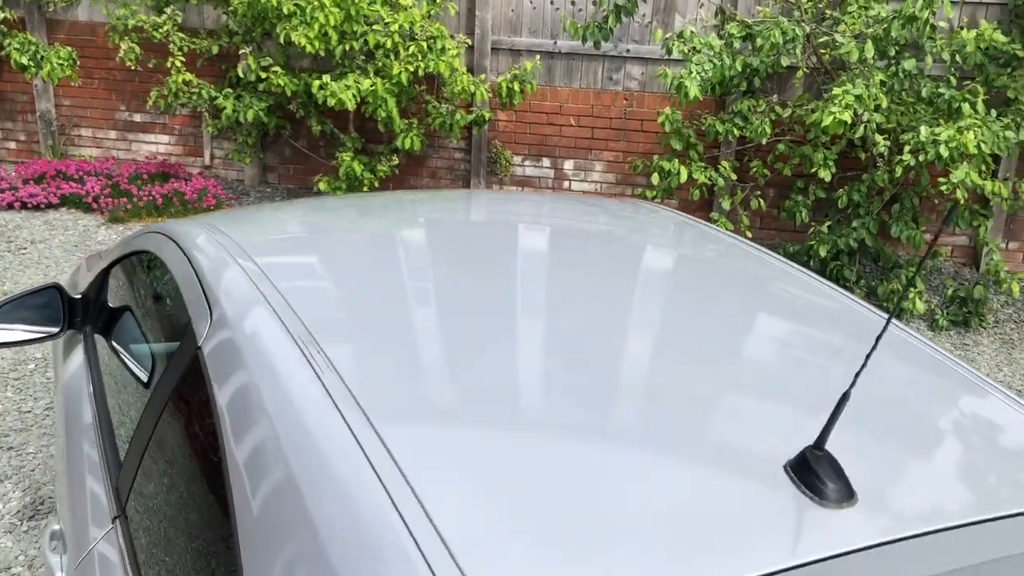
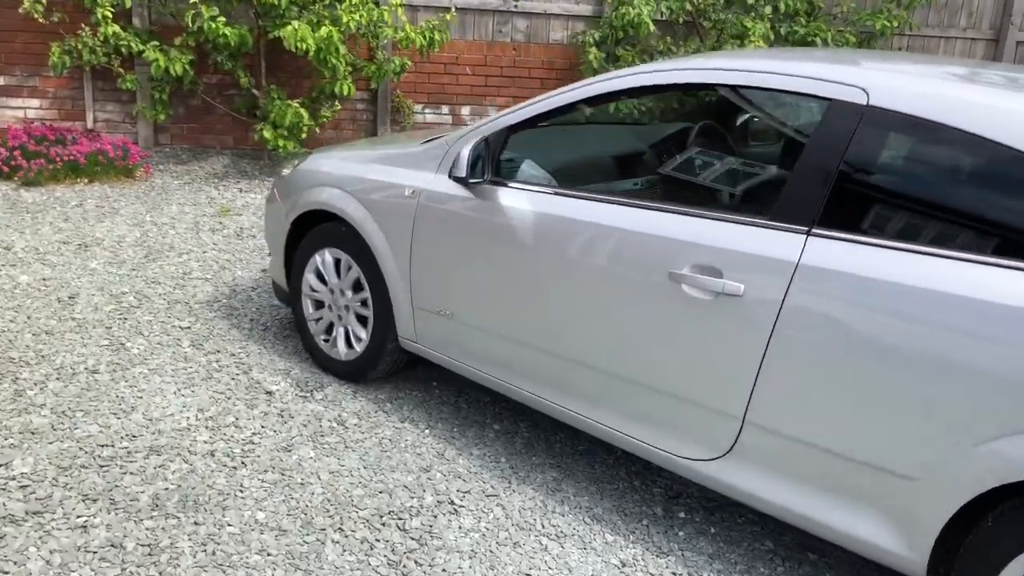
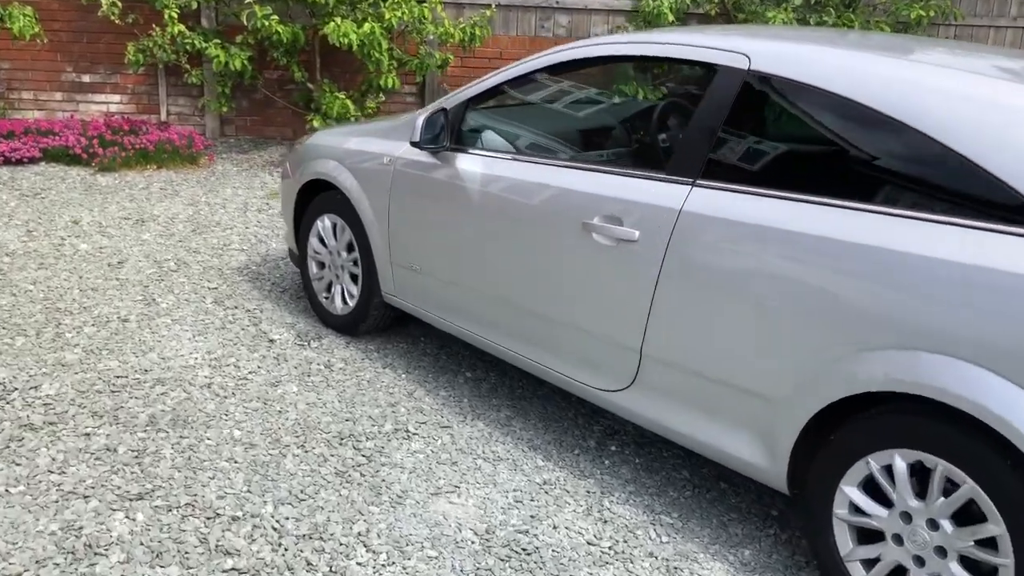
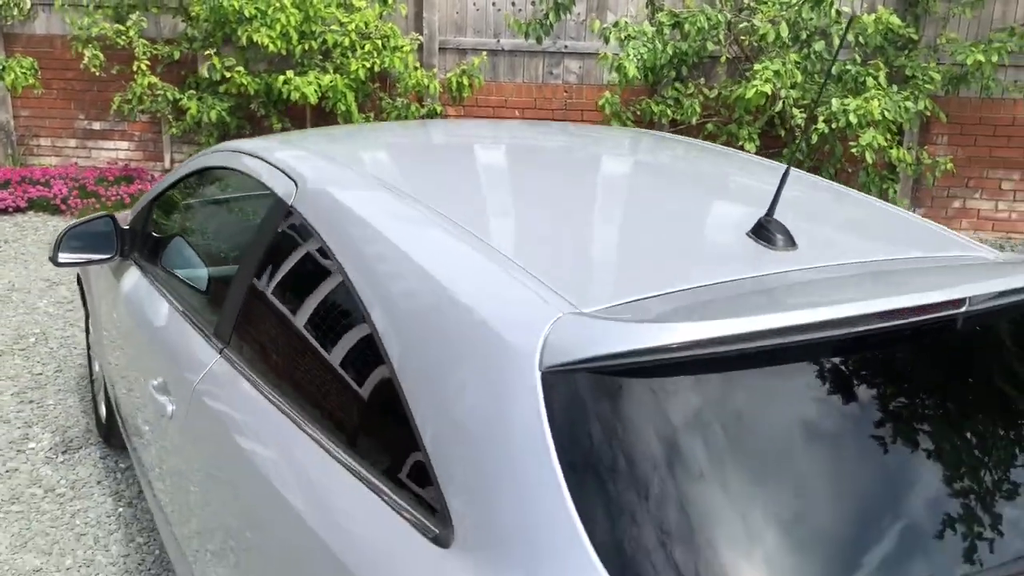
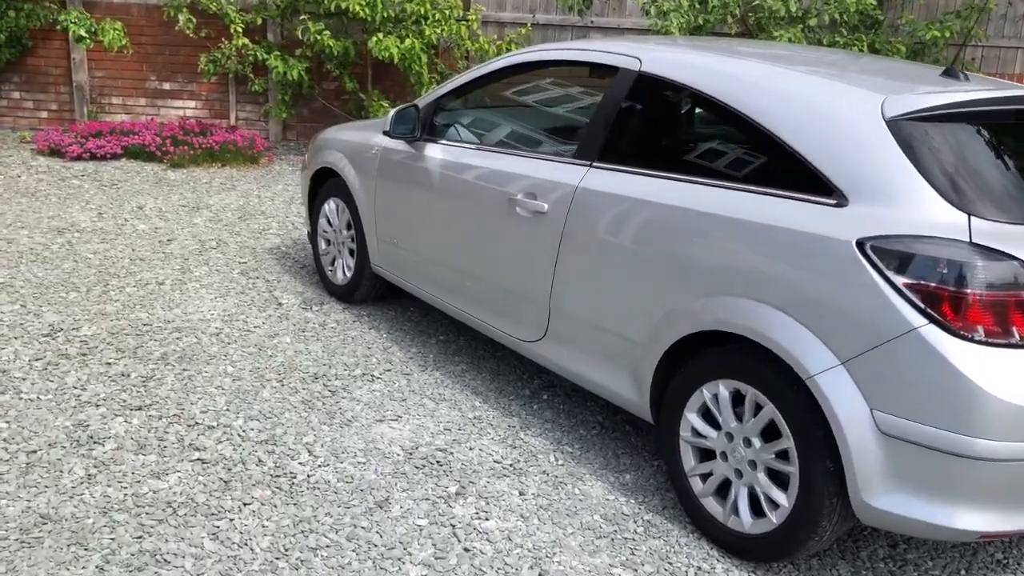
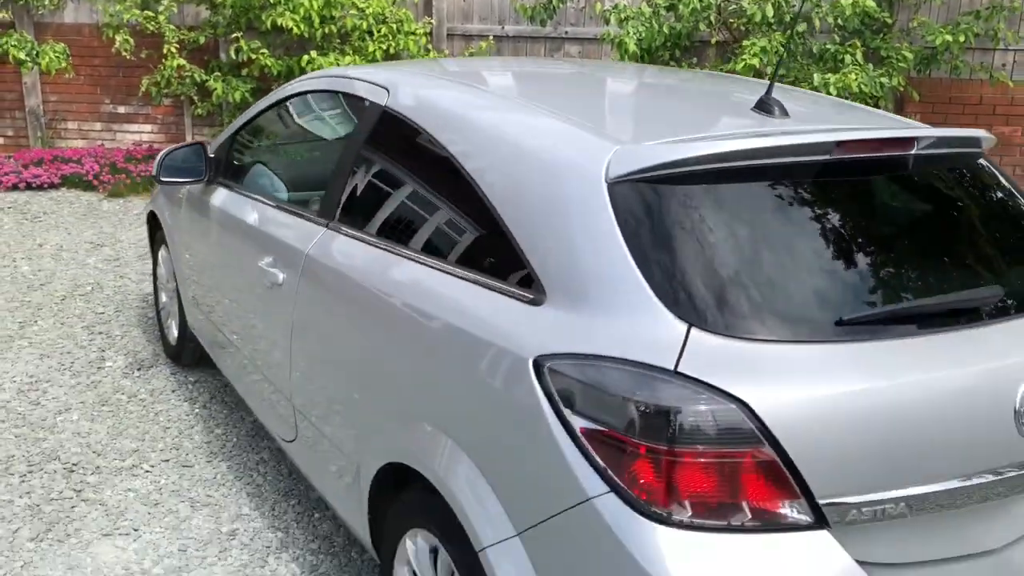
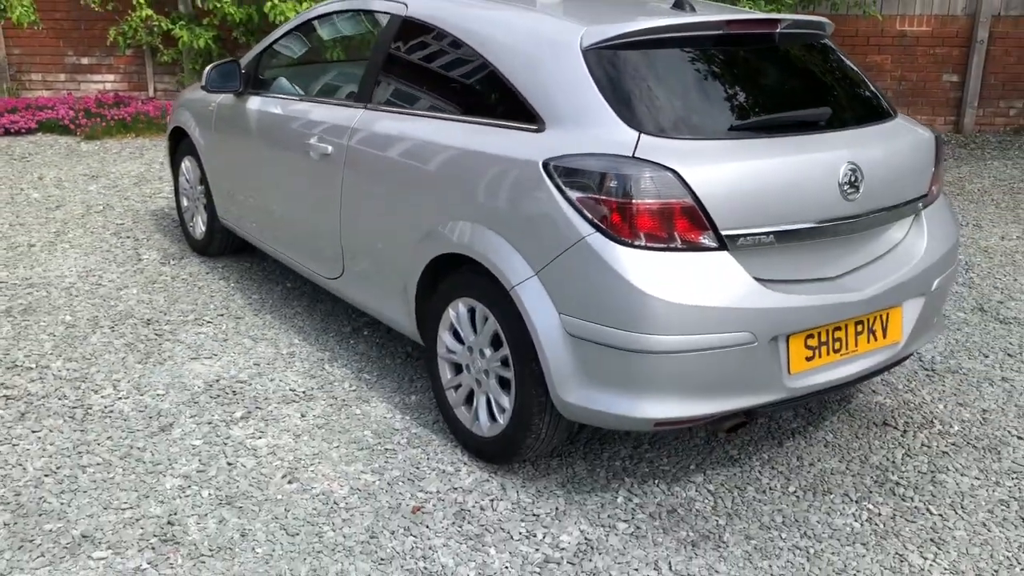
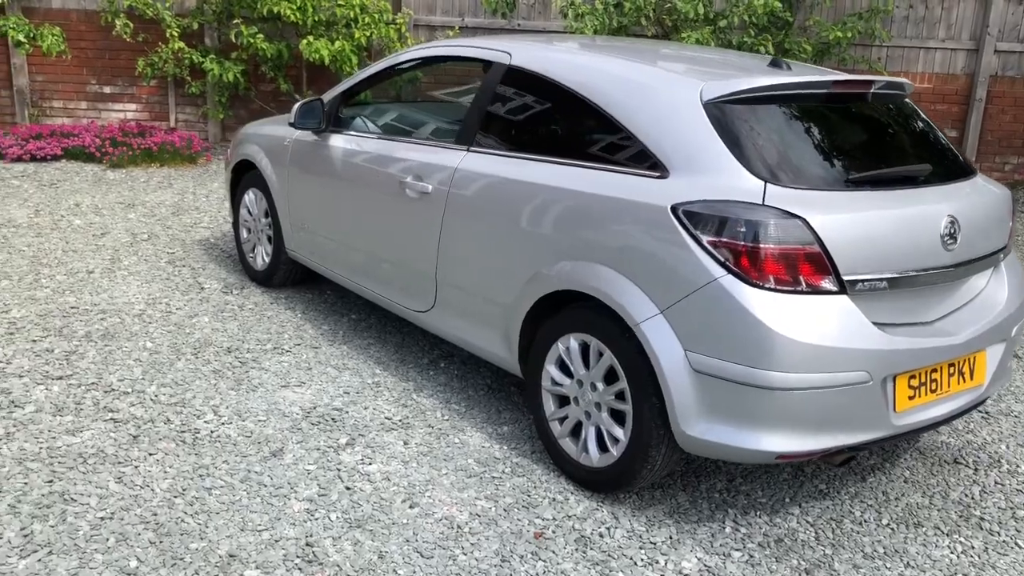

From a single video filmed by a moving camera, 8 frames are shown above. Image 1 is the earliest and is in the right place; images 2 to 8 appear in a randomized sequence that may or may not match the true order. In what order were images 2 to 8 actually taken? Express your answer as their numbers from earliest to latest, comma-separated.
4, 6, 7, 8, 5, 3, 2
